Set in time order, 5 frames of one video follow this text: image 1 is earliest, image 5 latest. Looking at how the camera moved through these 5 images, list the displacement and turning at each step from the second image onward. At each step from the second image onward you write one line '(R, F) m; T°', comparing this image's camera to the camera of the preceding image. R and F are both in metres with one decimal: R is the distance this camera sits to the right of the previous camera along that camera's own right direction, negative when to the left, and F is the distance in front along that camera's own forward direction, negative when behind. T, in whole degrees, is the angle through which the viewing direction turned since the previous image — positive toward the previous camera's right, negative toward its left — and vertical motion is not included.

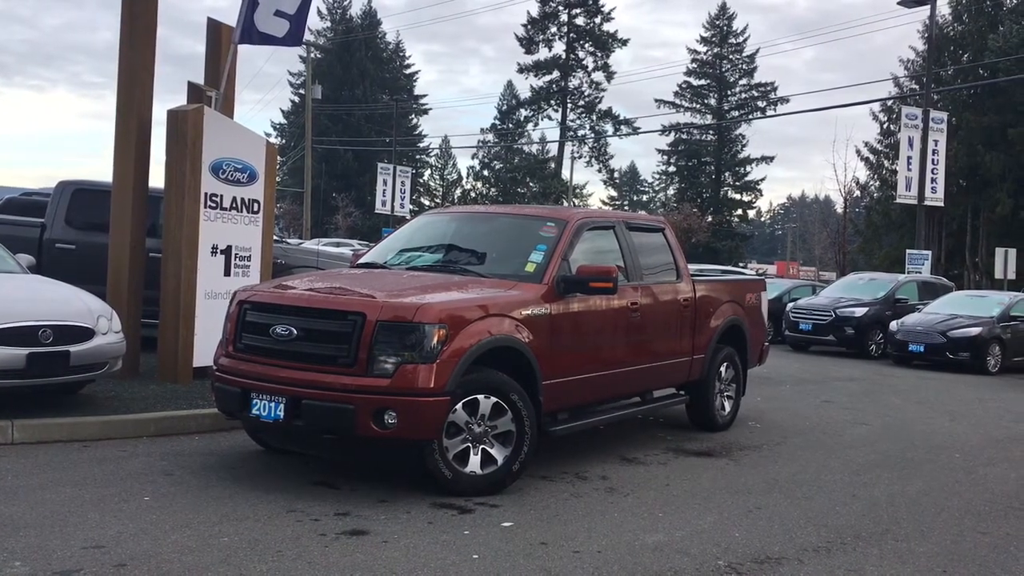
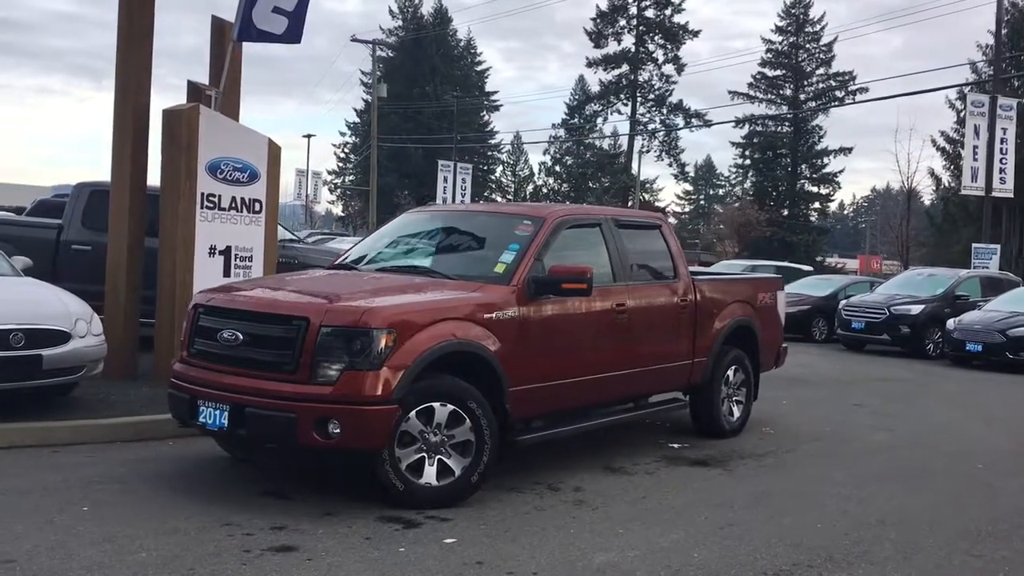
(+0.8, +0.4) m; -4°
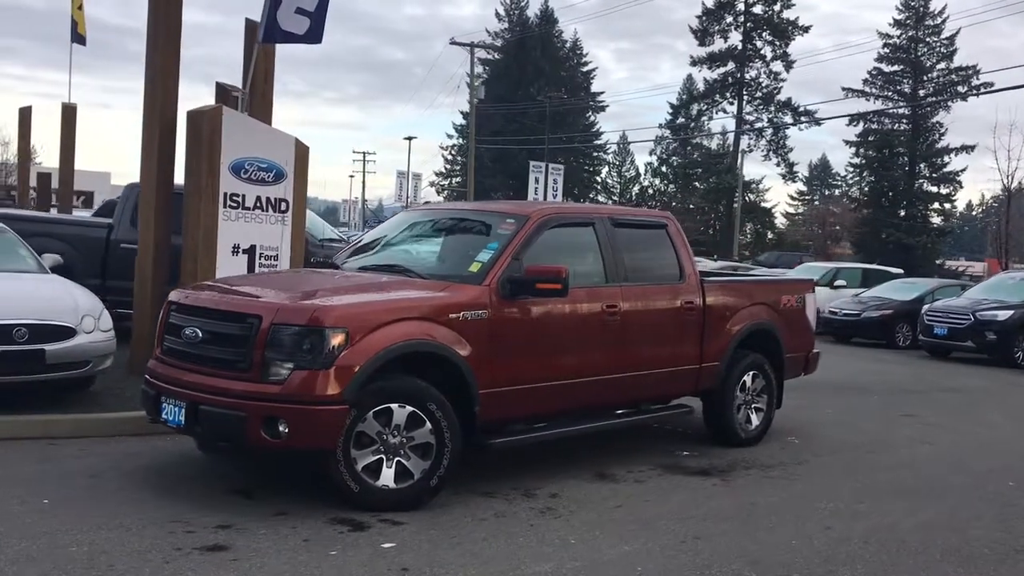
(+0.9, +0.2) m; -6°
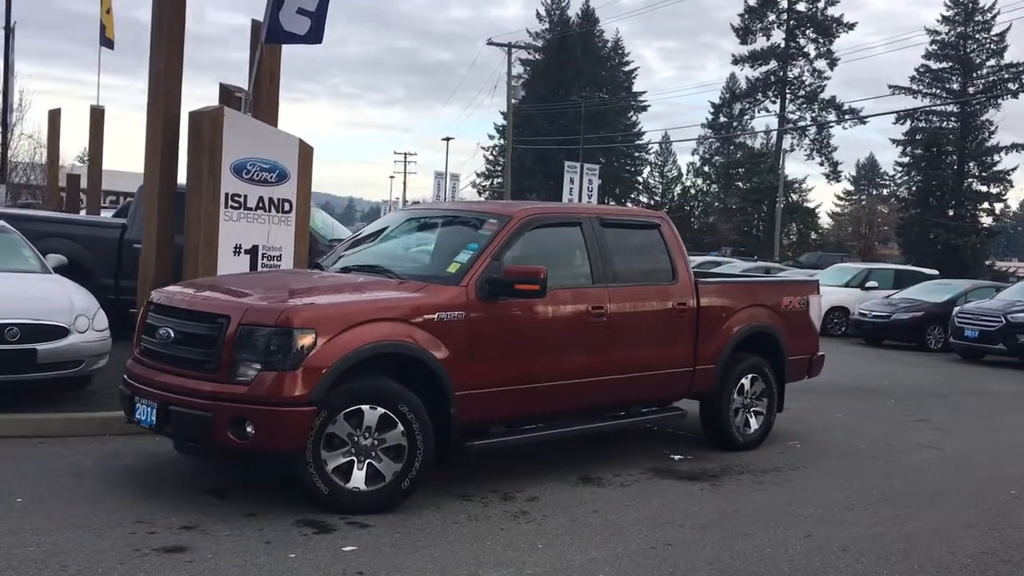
(+0.4, +0.1) m; -3°
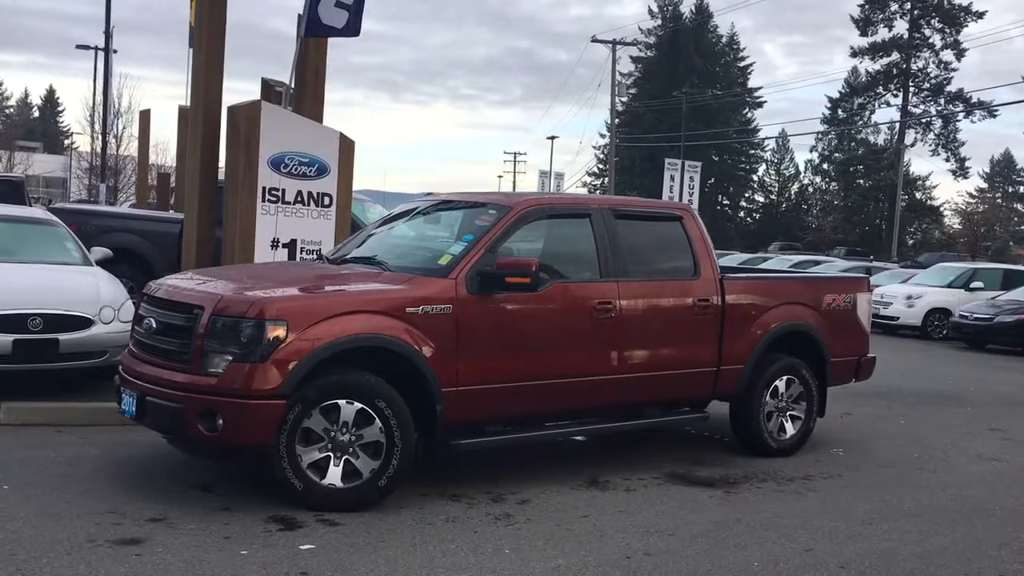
(+0.8, +0.3) m; -7°
